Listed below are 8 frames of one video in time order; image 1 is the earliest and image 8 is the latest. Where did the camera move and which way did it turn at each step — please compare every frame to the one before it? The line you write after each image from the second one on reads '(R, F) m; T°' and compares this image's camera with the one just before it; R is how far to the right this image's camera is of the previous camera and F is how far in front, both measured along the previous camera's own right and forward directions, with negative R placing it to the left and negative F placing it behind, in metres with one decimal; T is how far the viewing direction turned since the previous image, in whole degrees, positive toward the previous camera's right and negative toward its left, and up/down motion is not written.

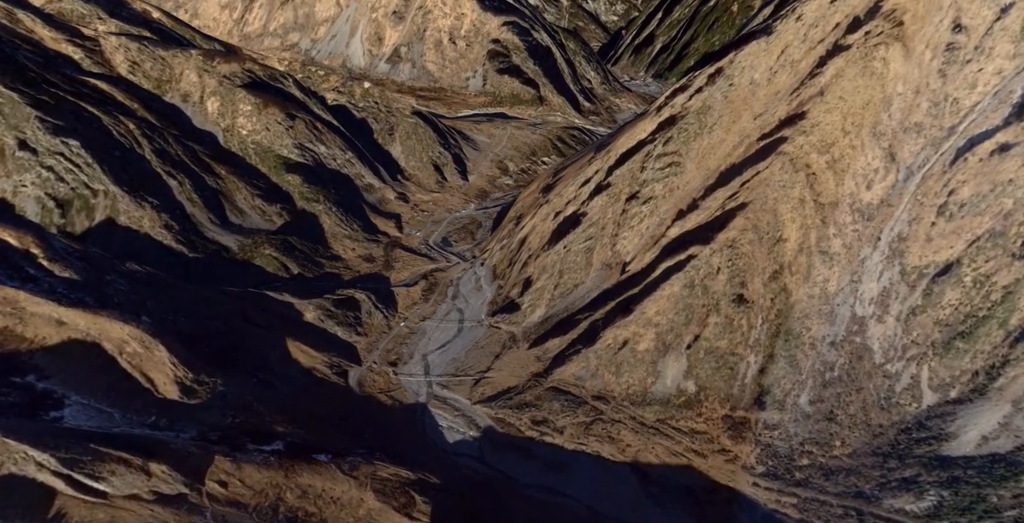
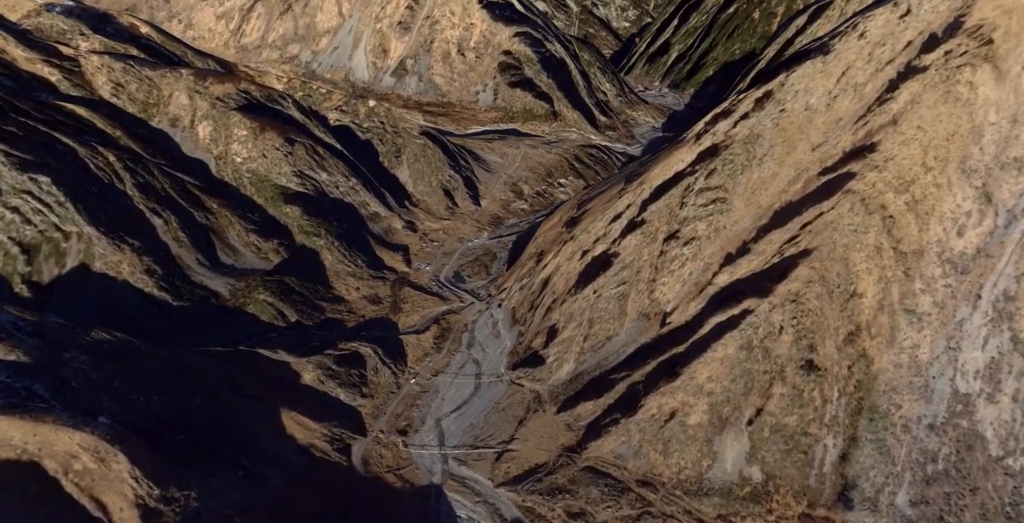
(-0.7, +4.4) m; 0°
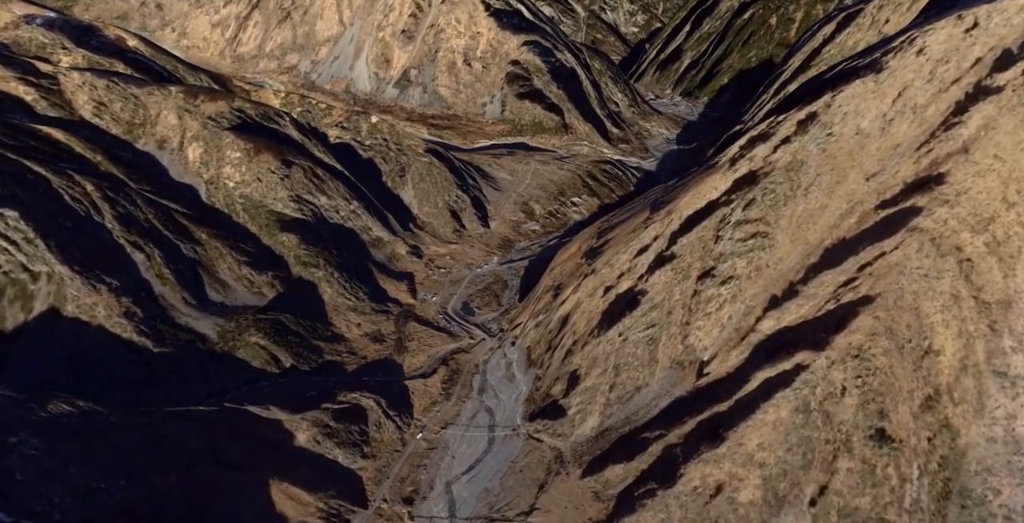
(-0.5, +3.5) m; 0°
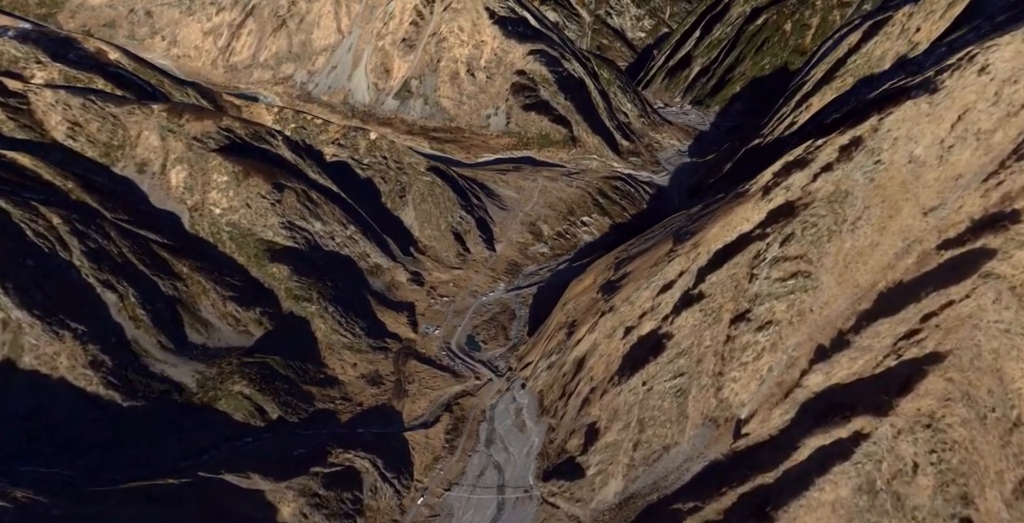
(-0.3, +3.3) m; 0°
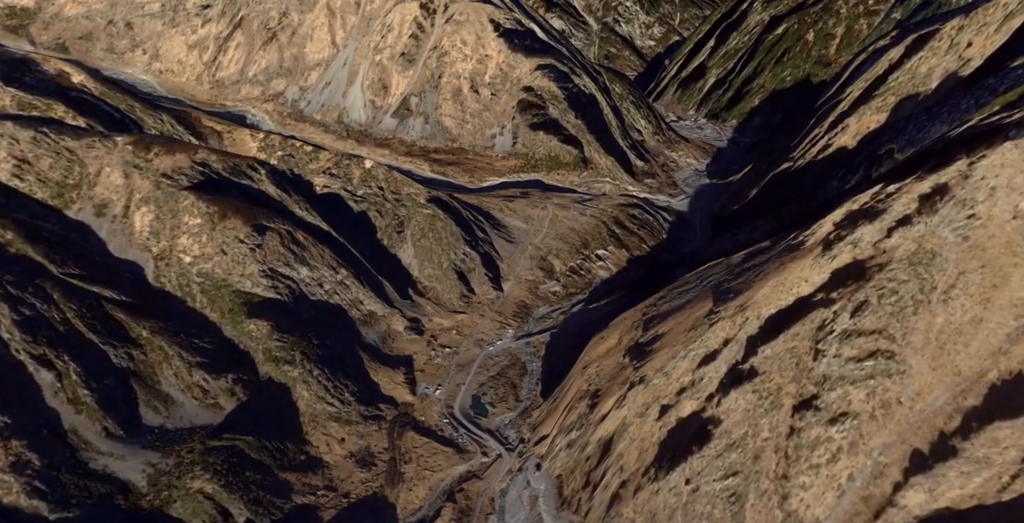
(-0.4, +5.0) m; 0°
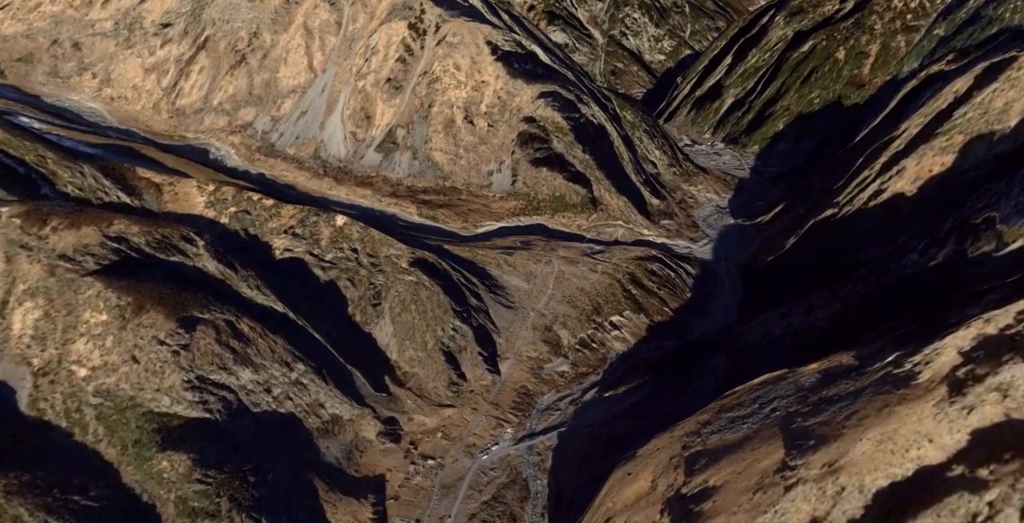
(0.0, +8.0) m; 0°
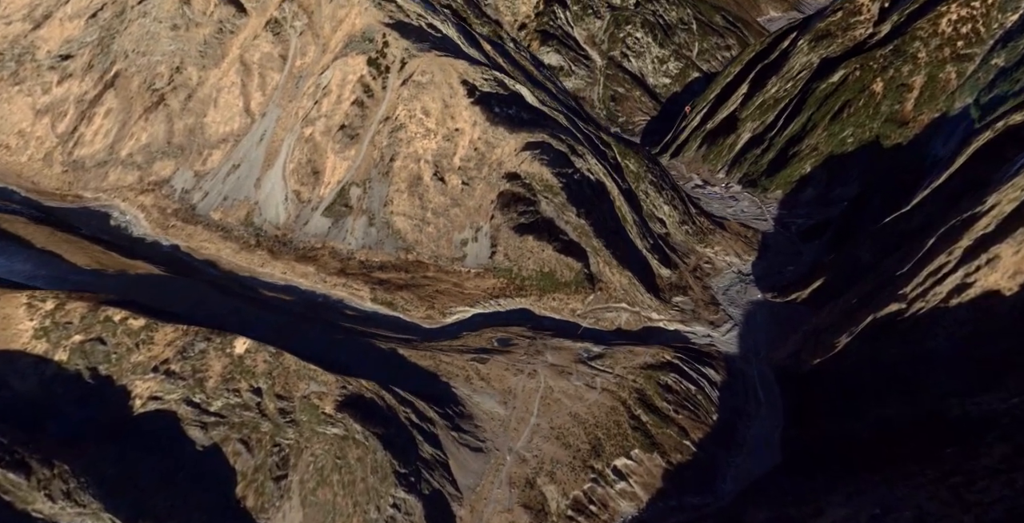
(+0.9, +11.6) m; 0°
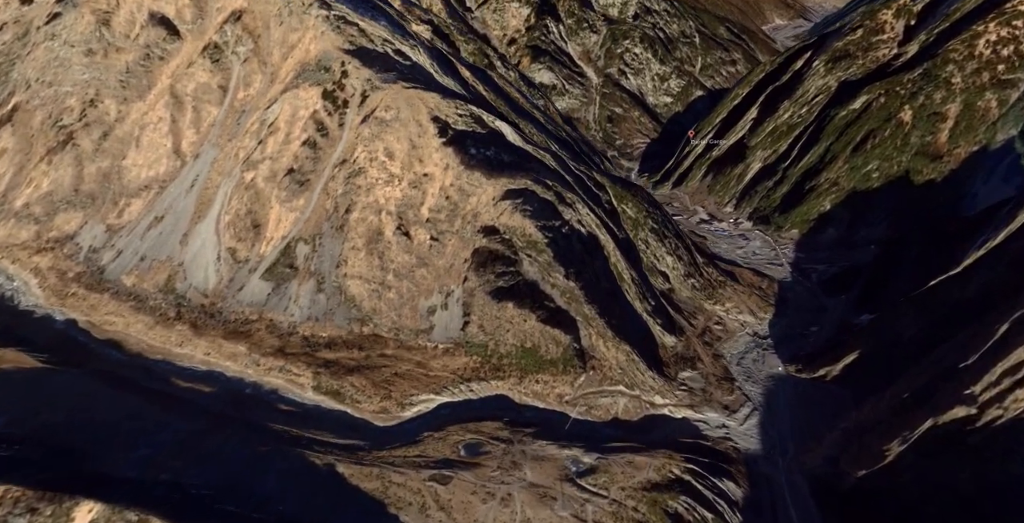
(+1.0, +8.3) m; 0°
